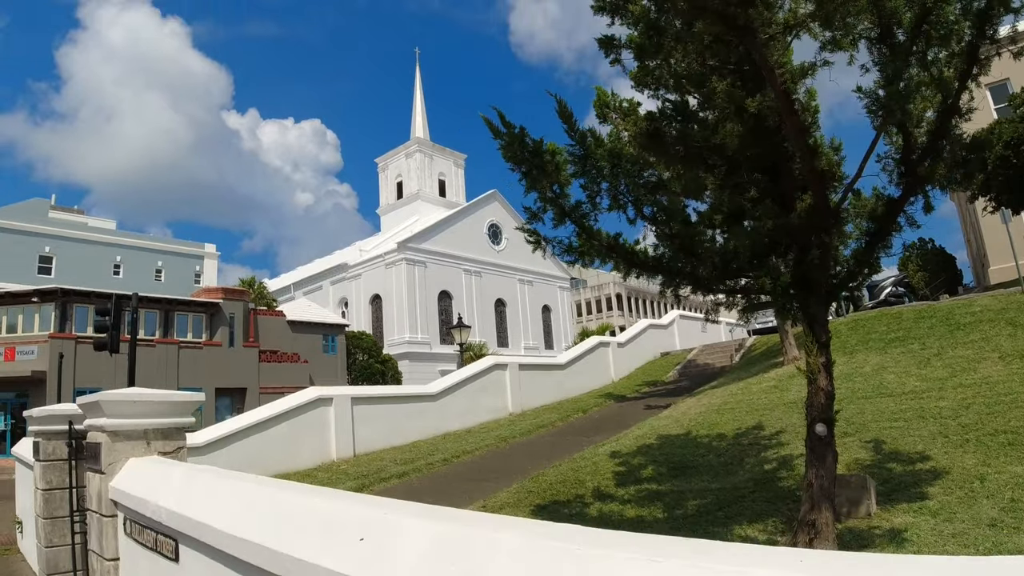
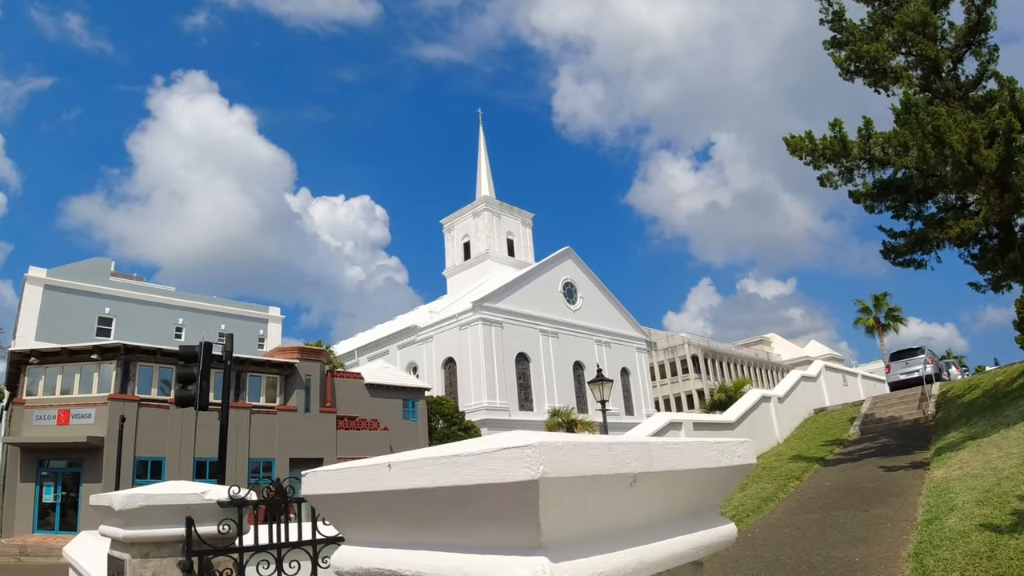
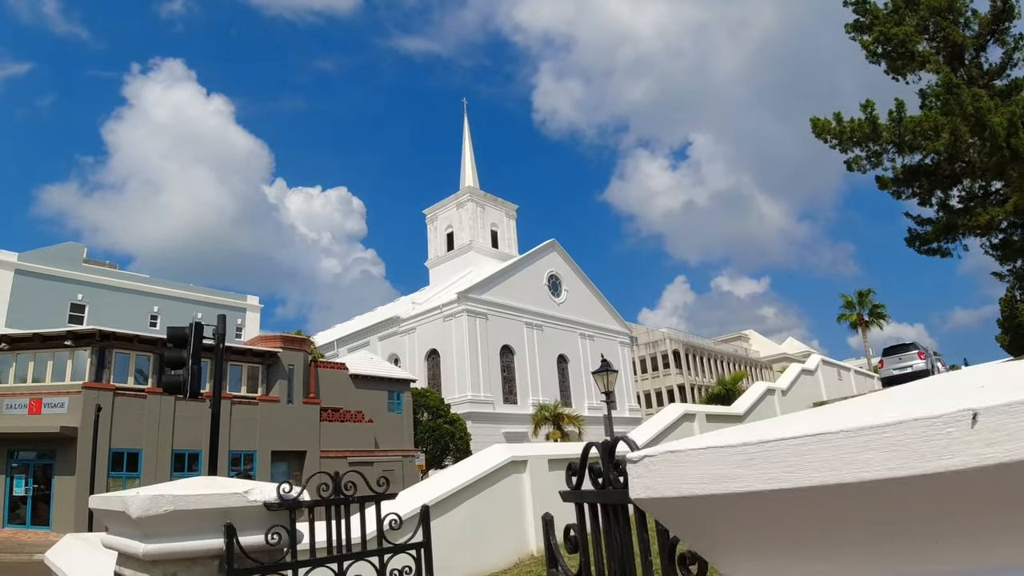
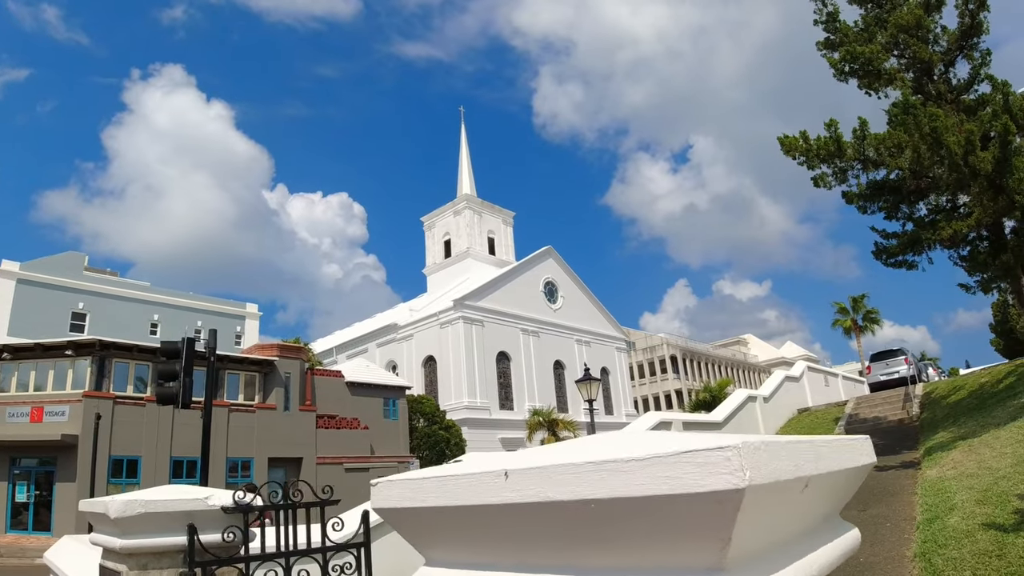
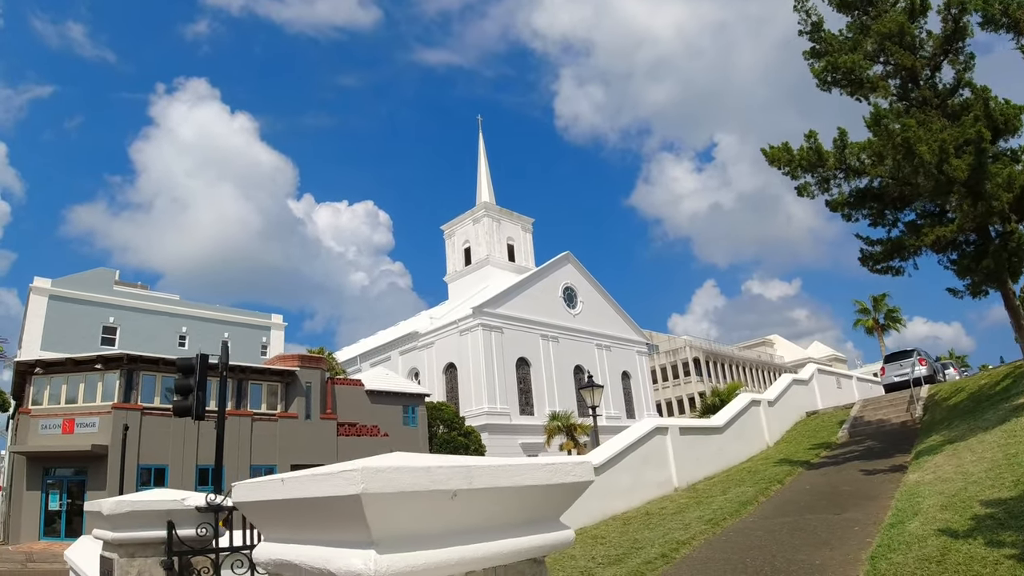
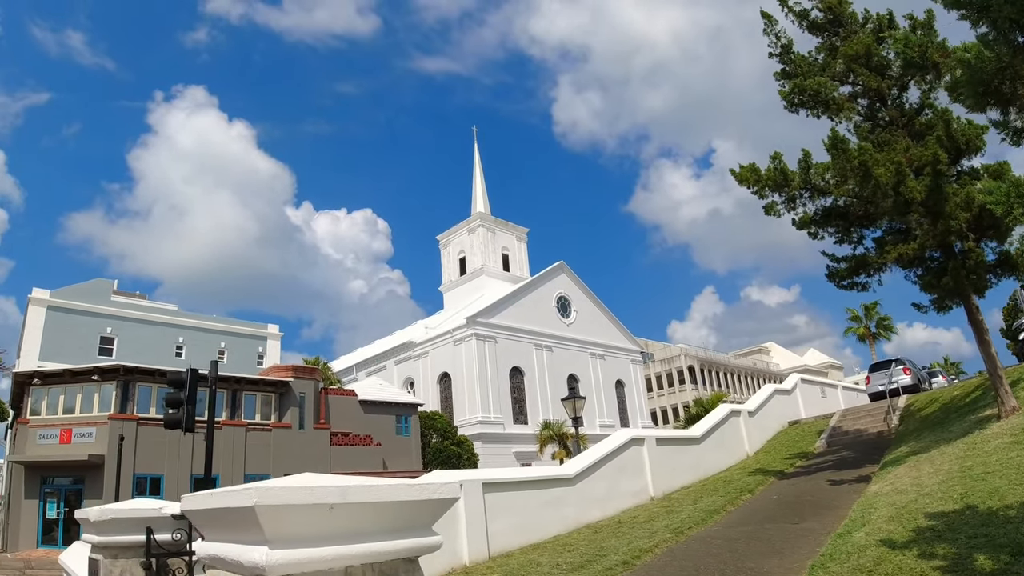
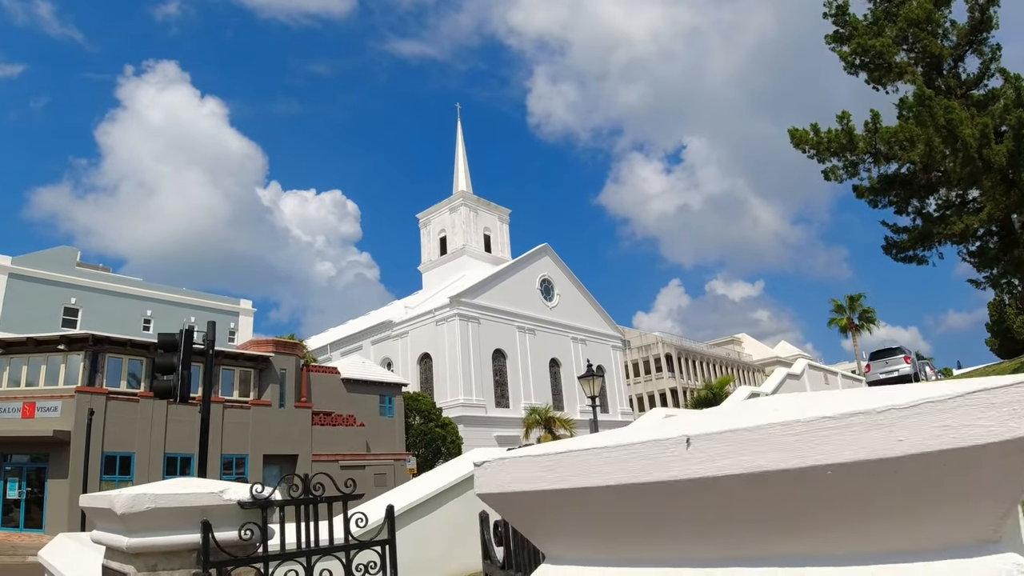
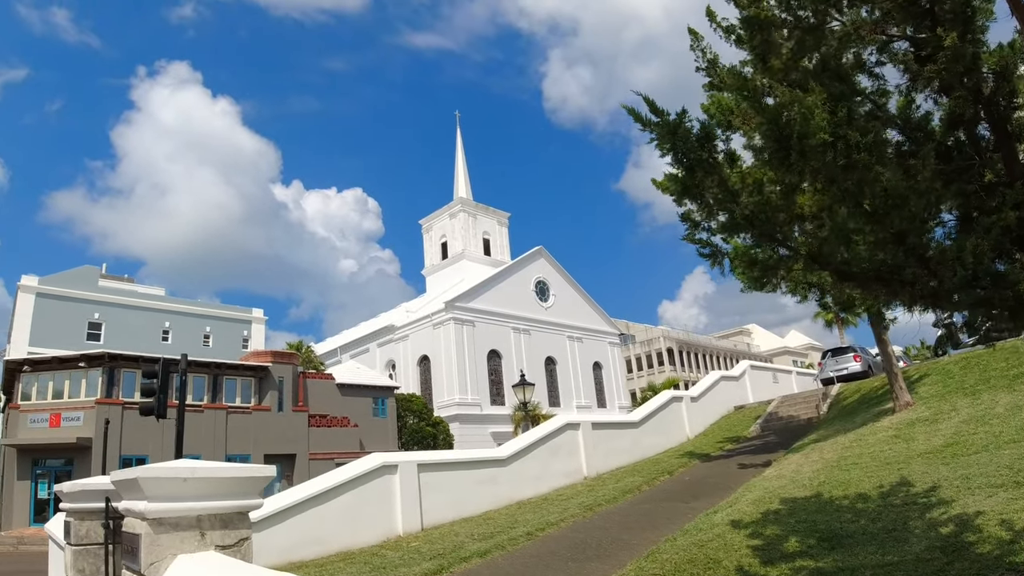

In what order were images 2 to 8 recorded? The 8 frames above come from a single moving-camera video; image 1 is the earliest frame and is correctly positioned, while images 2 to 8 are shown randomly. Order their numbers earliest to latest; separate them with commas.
8, 6, 5, 2, 4, 7, 3
